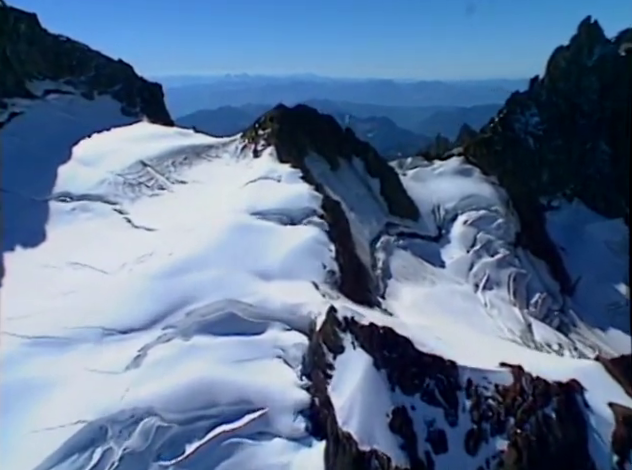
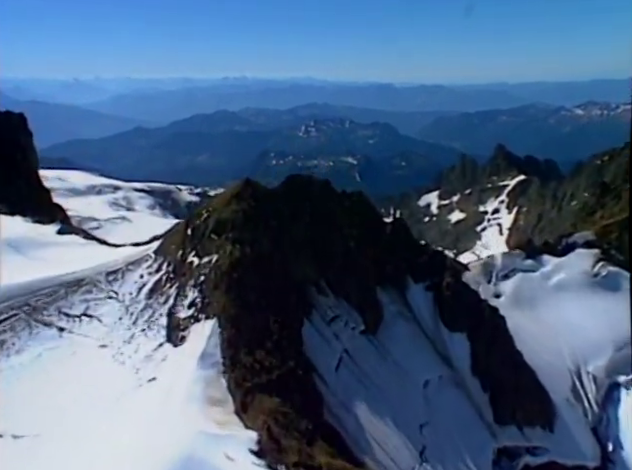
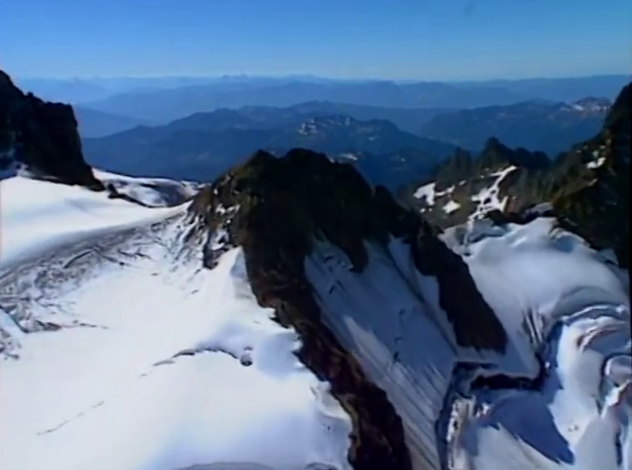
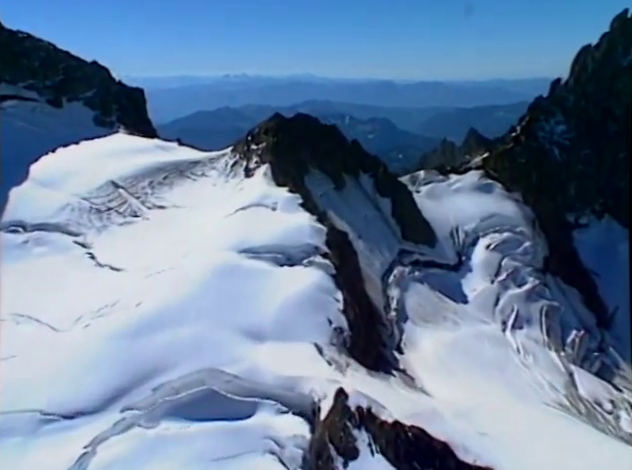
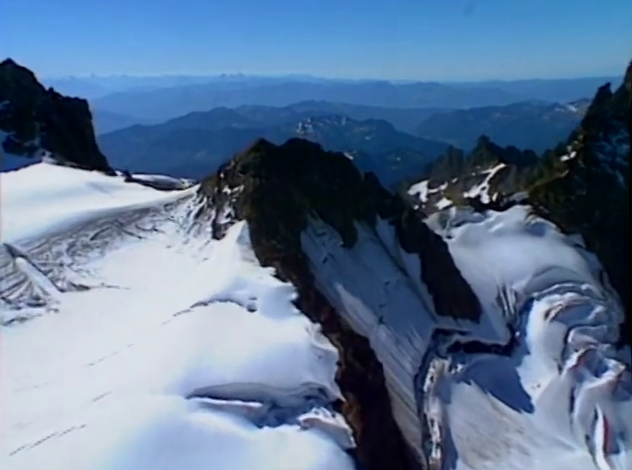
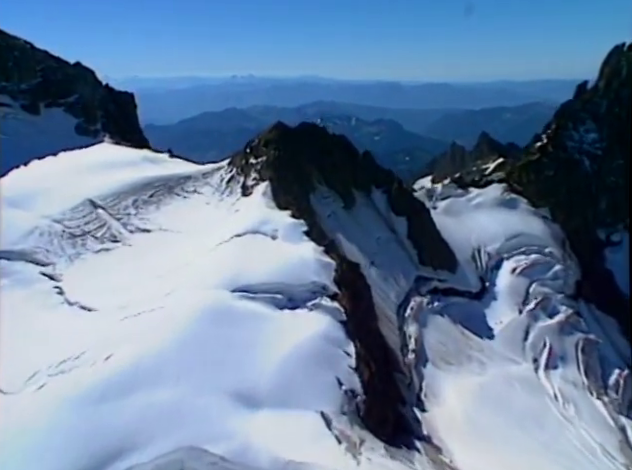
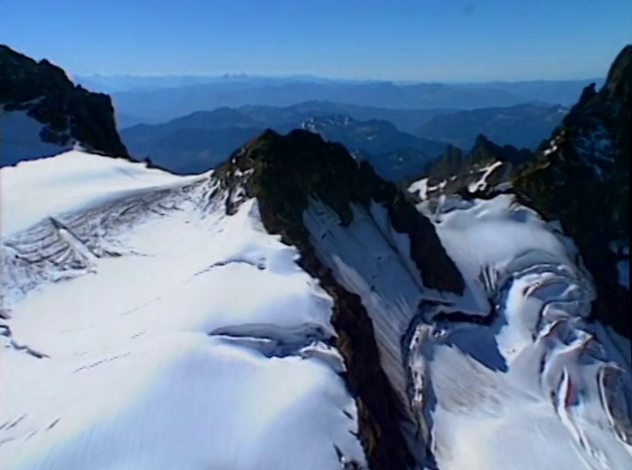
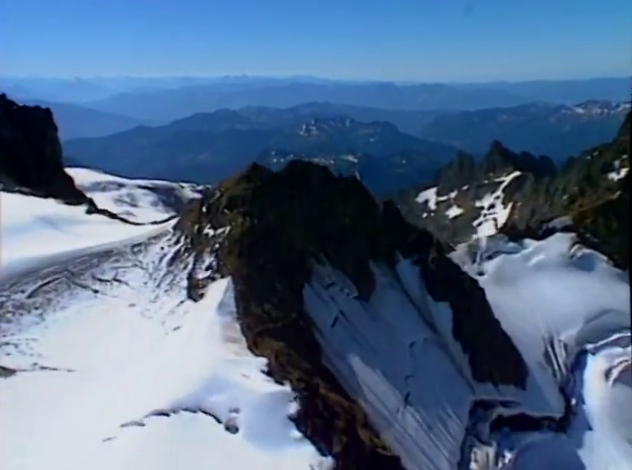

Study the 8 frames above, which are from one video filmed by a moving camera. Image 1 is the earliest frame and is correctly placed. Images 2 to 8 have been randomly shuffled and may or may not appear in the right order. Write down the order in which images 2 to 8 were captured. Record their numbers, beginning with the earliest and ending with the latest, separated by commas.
4, 6, 7, 5, 3, 8, 2
